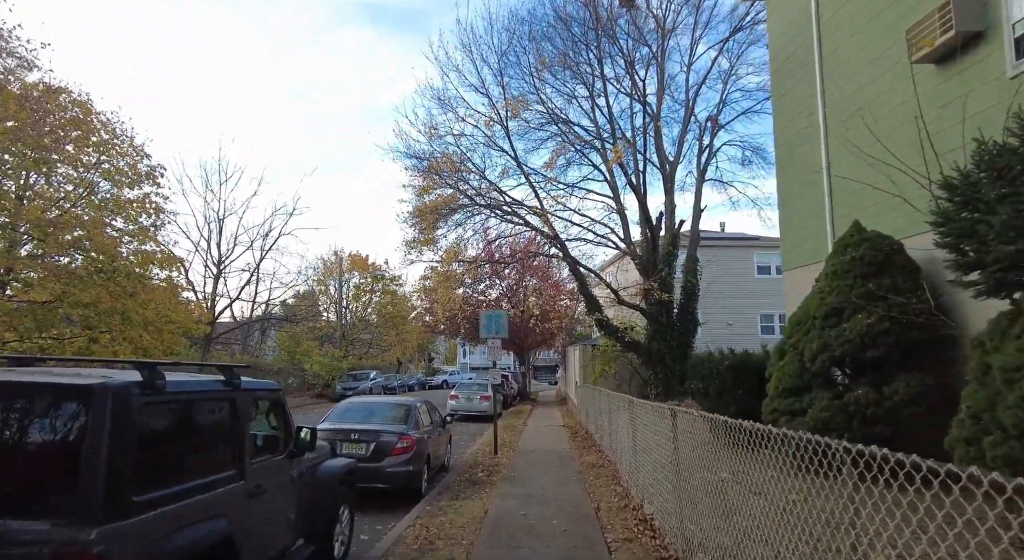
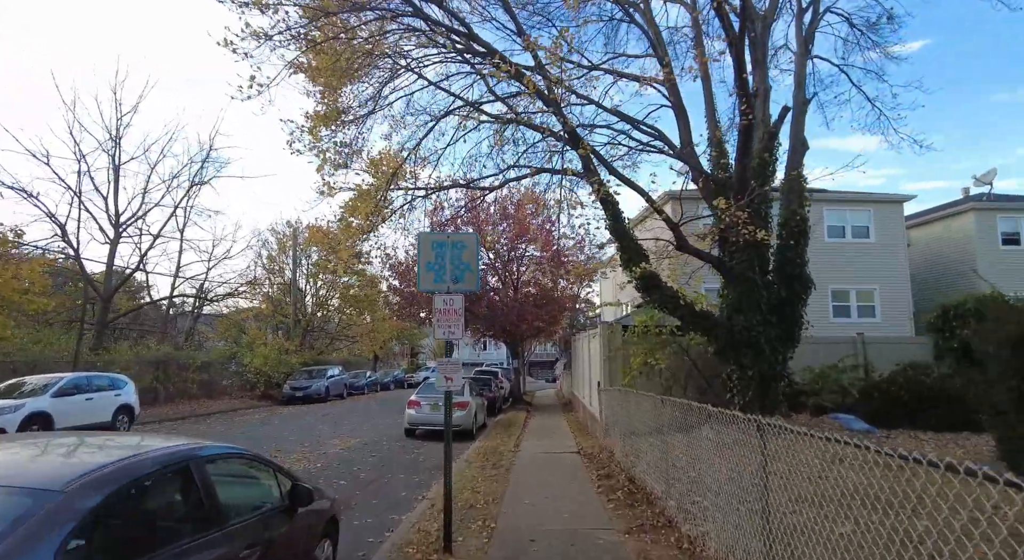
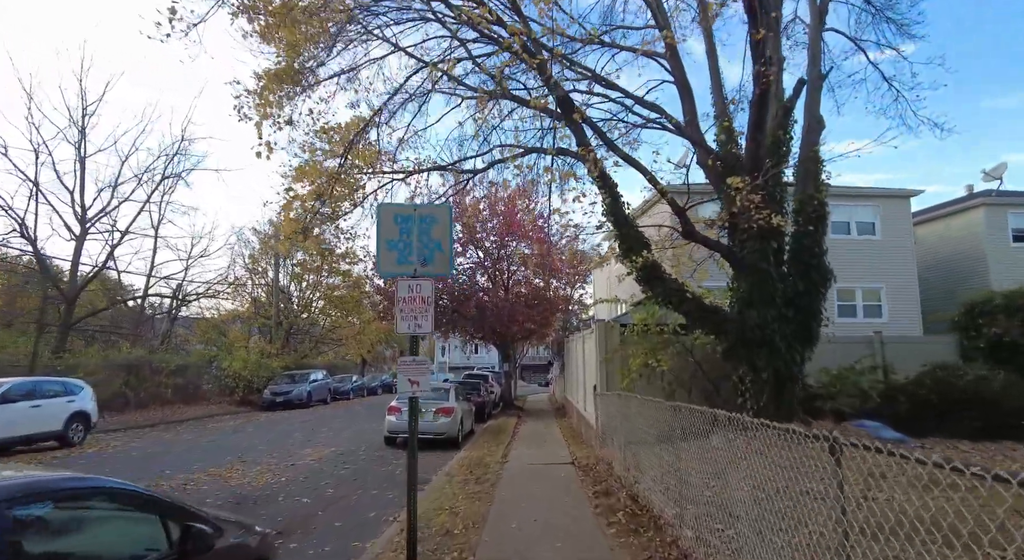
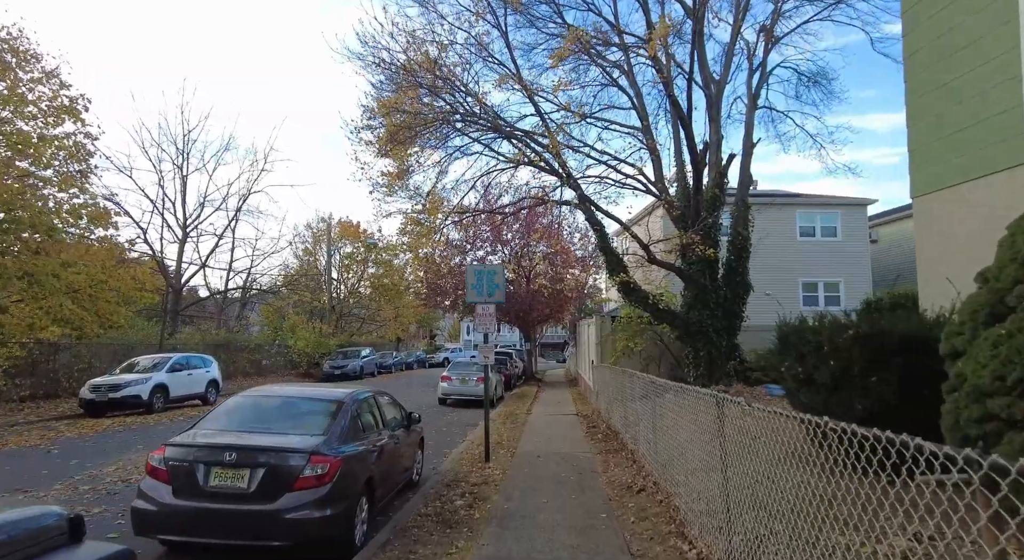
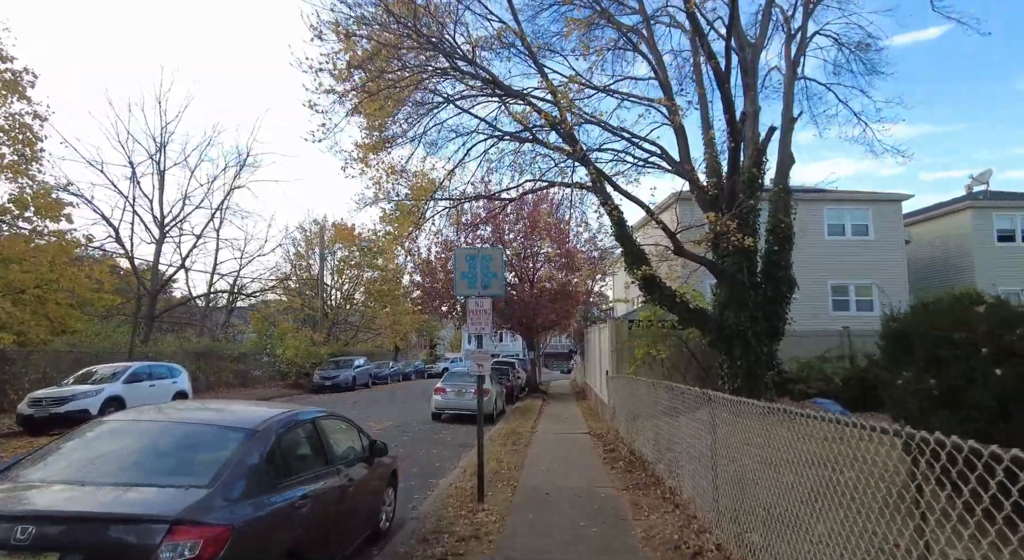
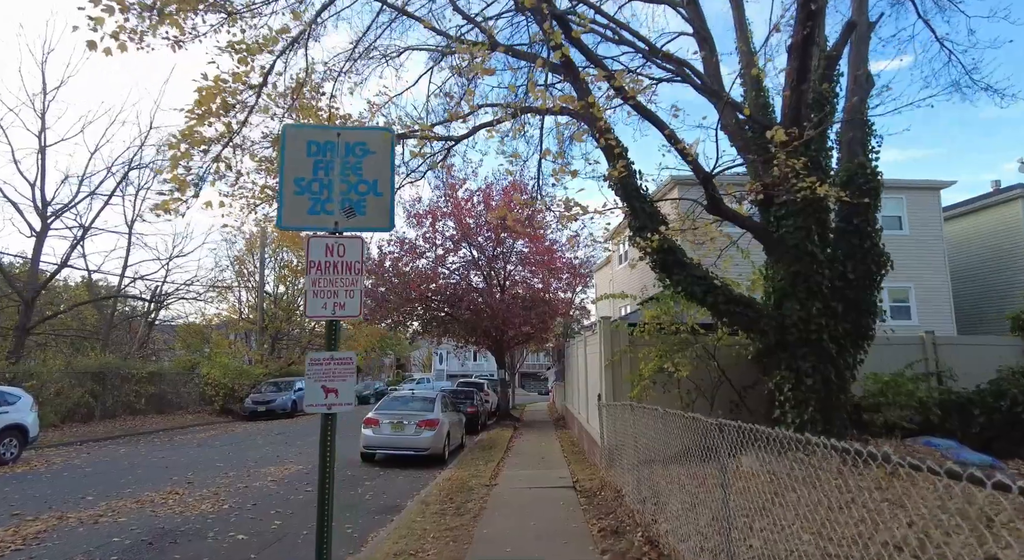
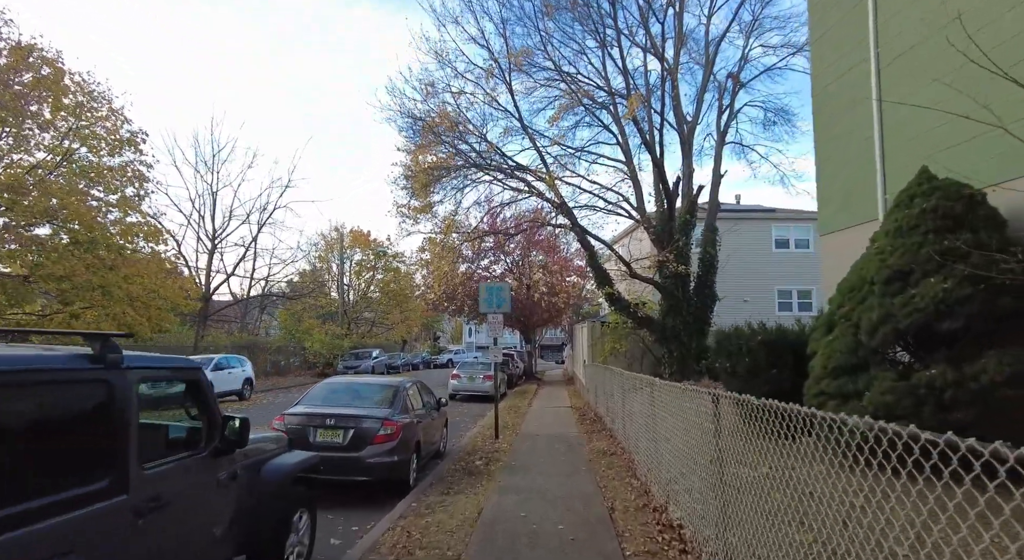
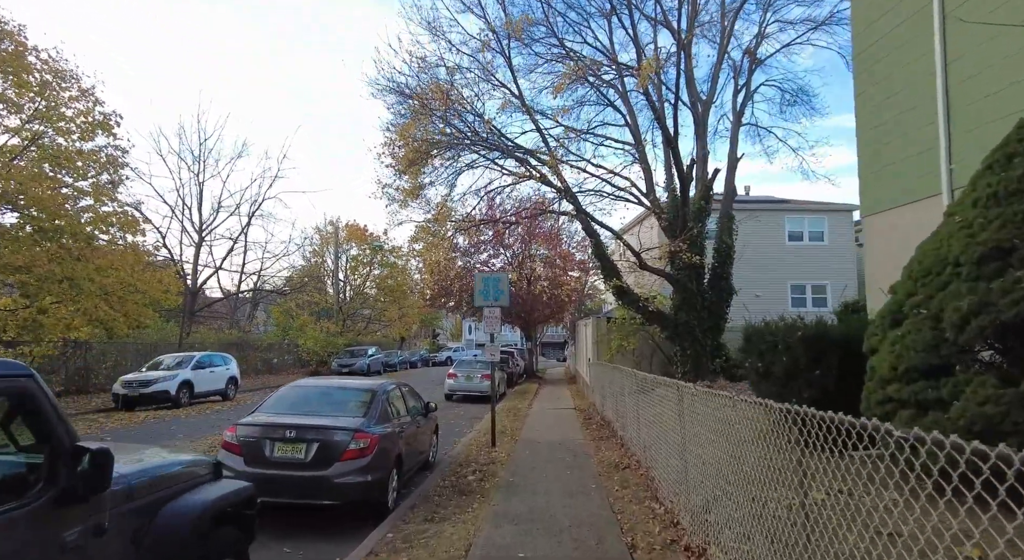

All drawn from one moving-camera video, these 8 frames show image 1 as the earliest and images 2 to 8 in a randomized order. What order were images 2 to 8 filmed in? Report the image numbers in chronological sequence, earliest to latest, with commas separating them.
7, 8, 4, 5, 2, 3, 6
